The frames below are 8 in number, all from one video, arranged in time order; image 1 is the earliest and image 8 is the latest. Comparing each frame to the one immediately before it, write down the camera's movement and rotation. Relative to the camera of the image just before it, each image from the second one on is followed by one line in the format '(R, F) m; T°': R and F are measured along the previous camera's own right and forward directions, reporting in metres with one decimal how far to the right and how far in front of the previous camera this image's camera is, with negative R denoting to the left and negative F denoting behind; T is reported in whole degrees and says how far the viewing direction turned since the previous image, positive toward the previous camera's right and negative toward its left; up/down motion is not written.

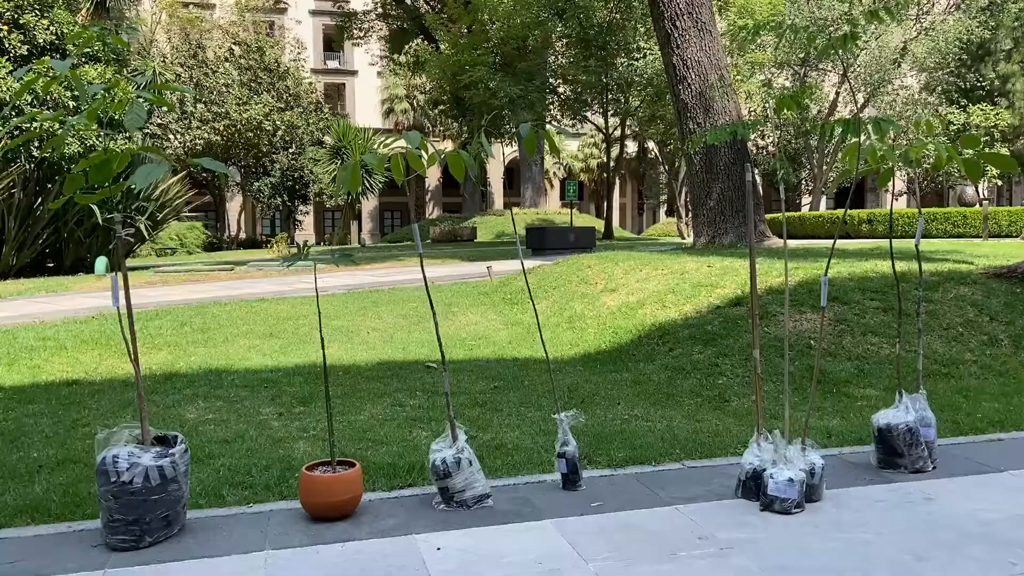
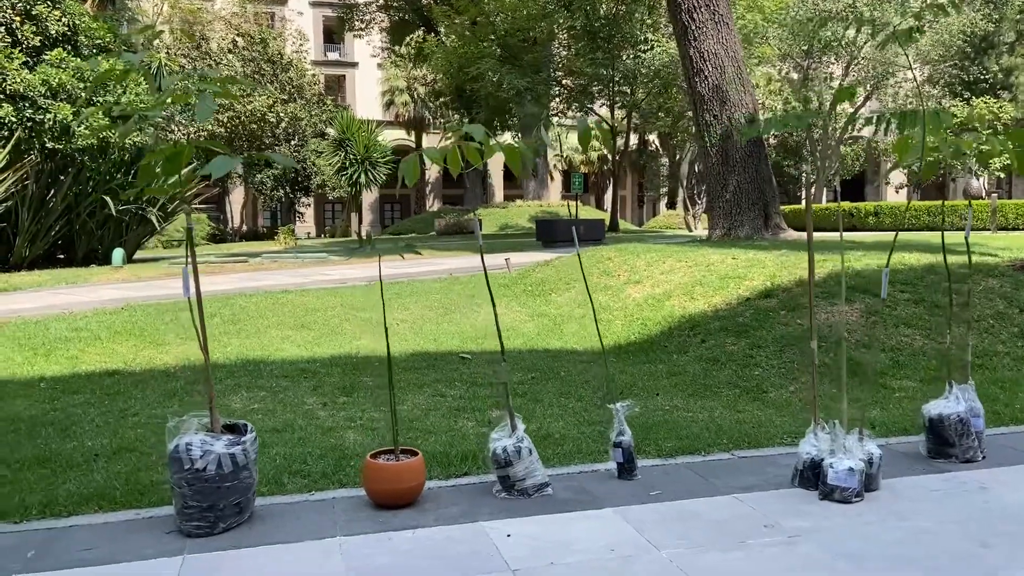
(-0.3, -0.1) m; 0°
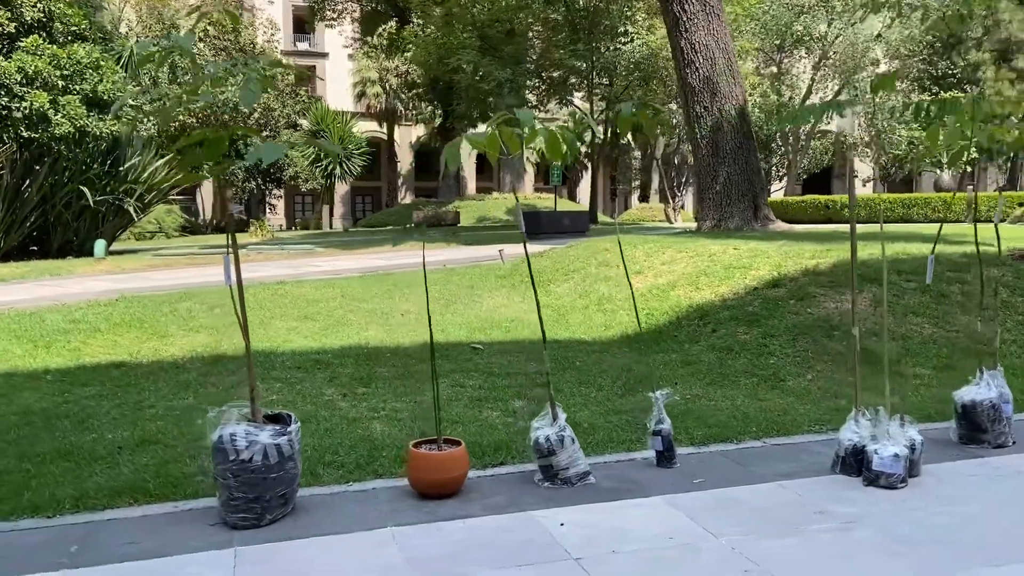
(-0.4, +0.1) m; +2°
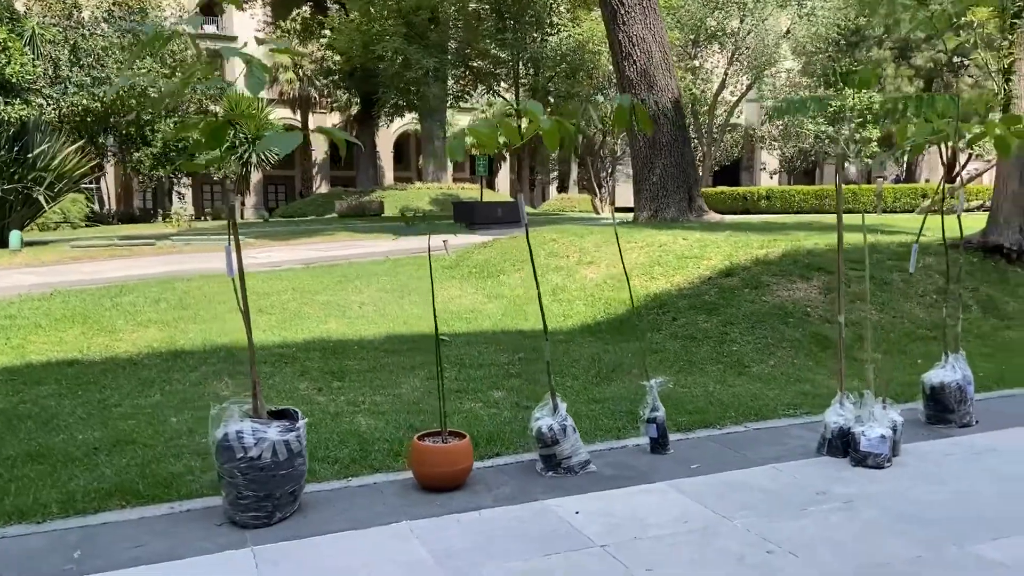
(-0.4, 0.0) m; +6°
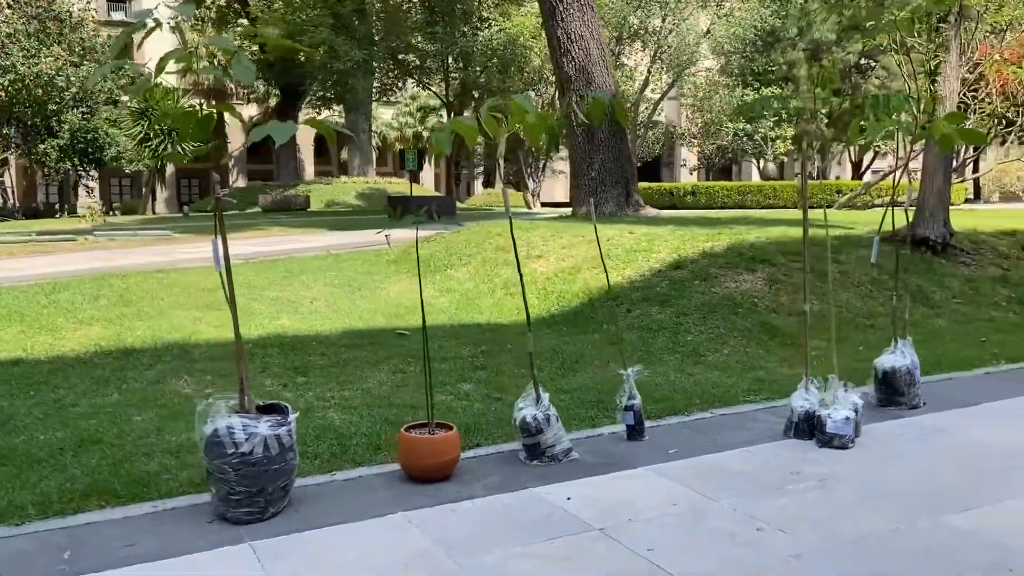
(-0.3, 0.0) m; +5°
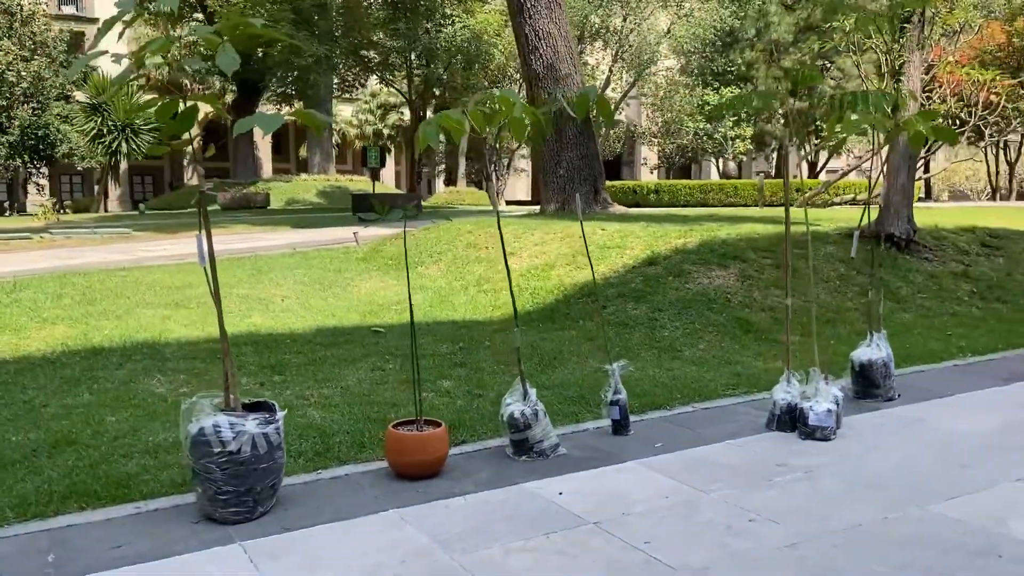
(-0.1, 0.0) m; +3°
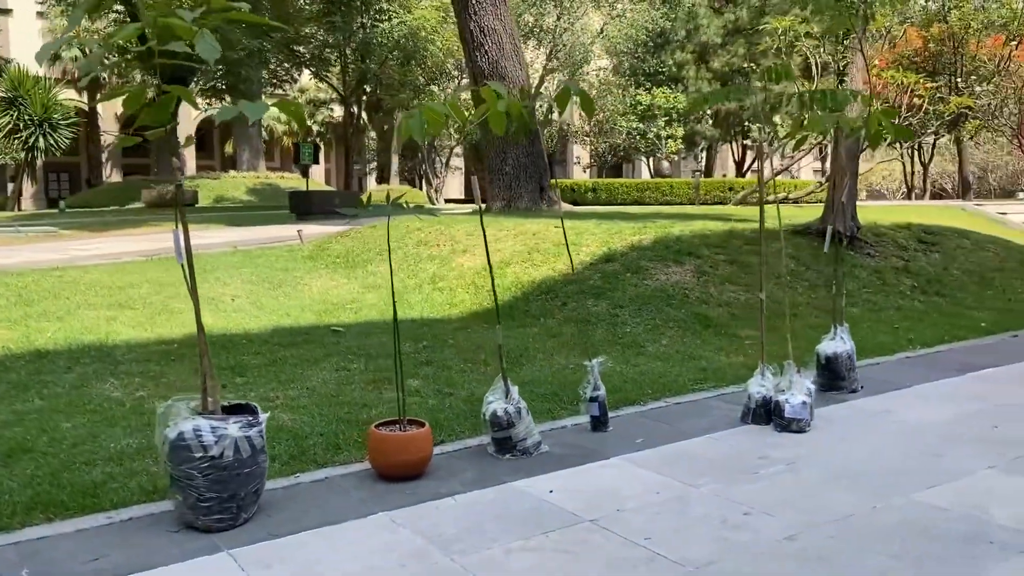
(-0.3, +0.1) m; +5°
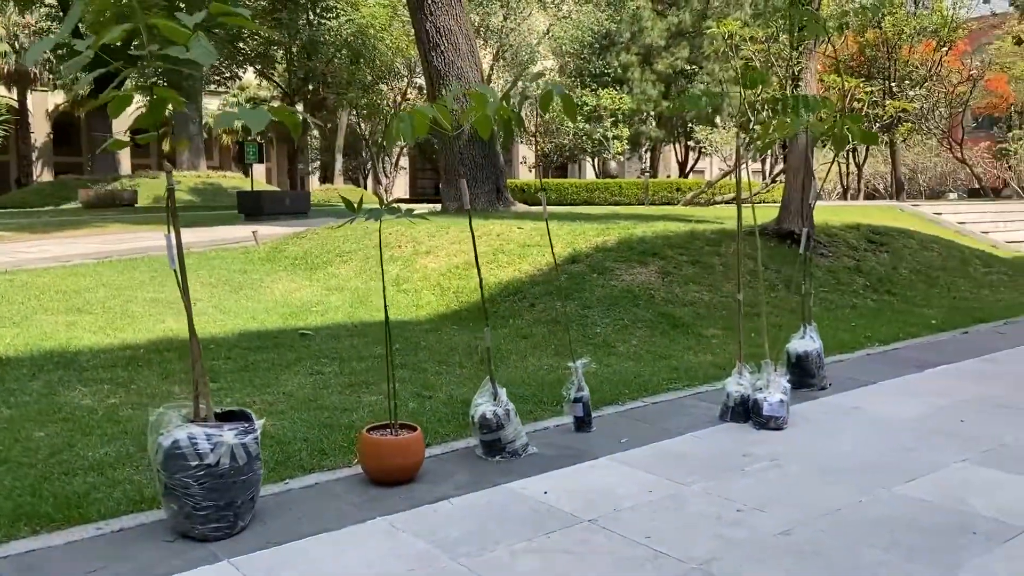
(-0.2, 0.0) m; +4°
